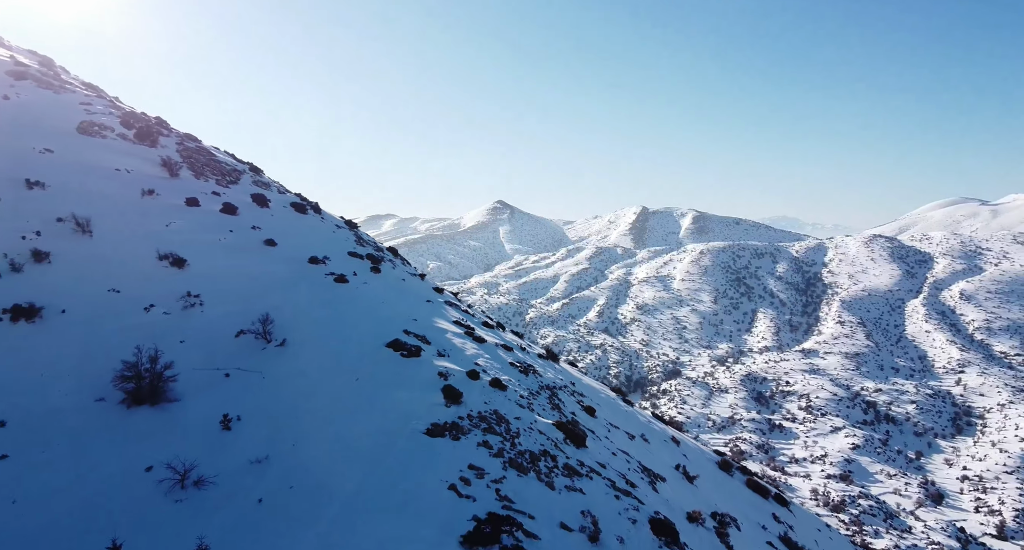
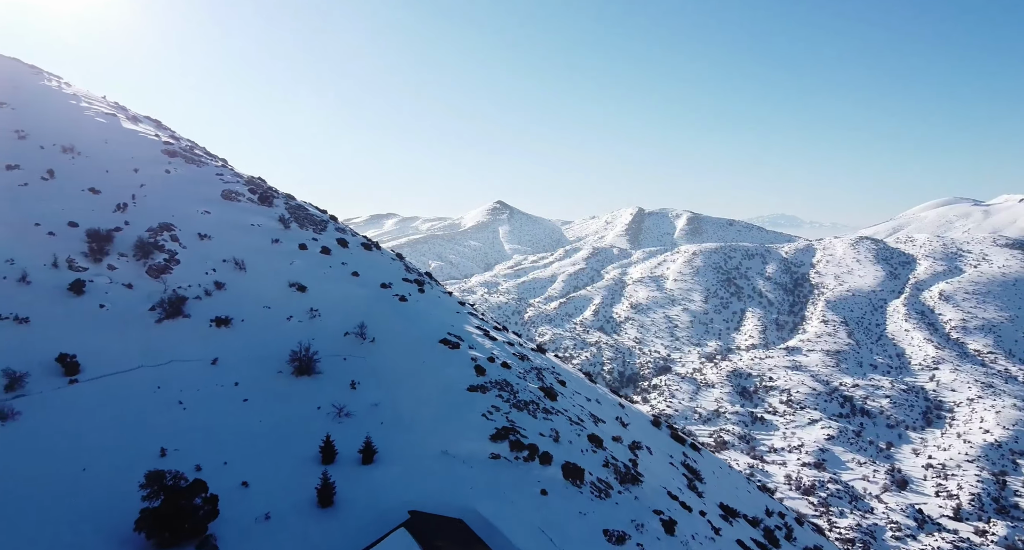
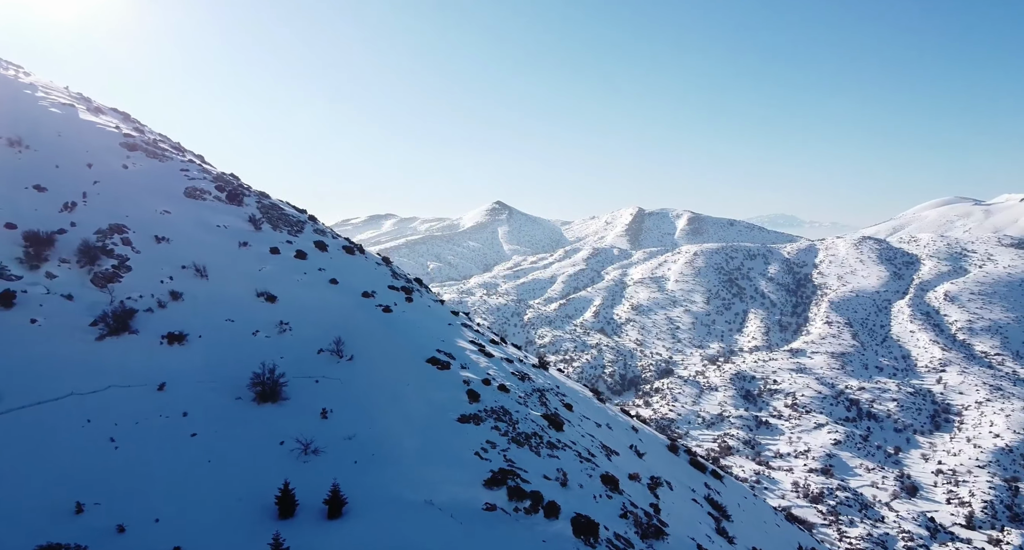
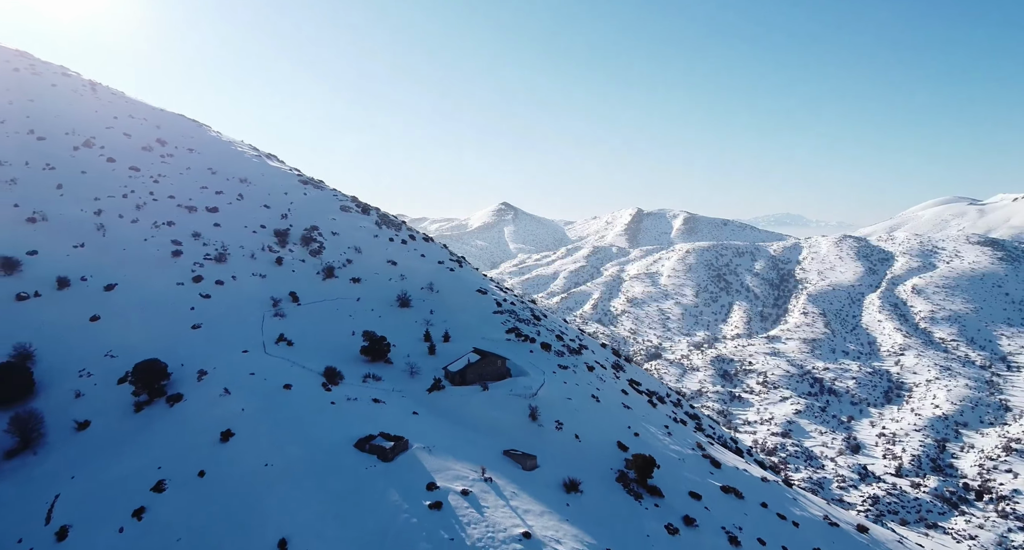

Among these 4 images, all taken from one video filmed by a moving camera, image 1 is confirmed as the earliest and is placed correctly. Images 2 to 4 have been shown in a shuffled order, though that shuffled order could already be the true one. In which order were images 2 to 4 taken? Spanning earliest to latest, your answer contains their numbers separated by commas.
3, 2, 4
